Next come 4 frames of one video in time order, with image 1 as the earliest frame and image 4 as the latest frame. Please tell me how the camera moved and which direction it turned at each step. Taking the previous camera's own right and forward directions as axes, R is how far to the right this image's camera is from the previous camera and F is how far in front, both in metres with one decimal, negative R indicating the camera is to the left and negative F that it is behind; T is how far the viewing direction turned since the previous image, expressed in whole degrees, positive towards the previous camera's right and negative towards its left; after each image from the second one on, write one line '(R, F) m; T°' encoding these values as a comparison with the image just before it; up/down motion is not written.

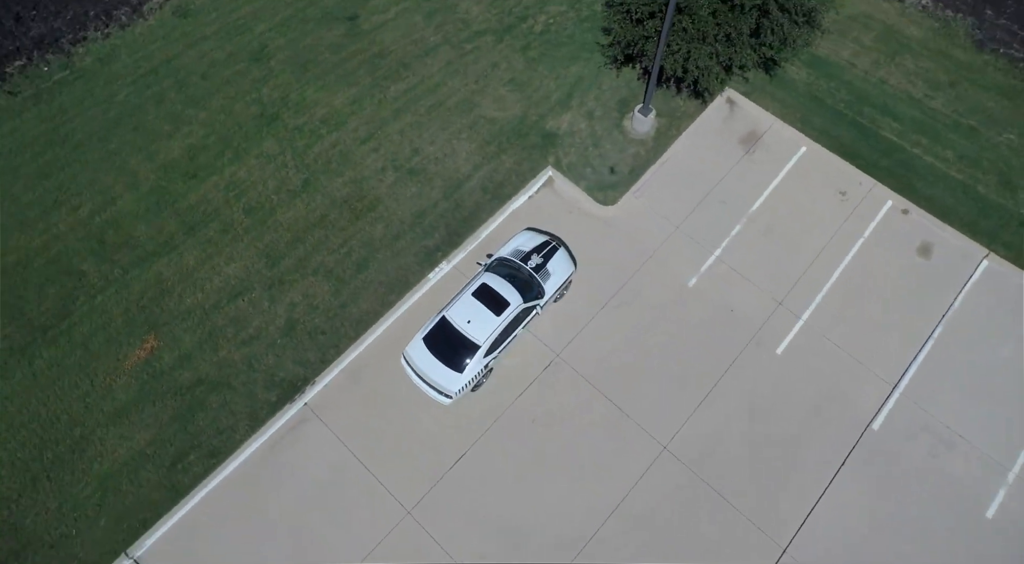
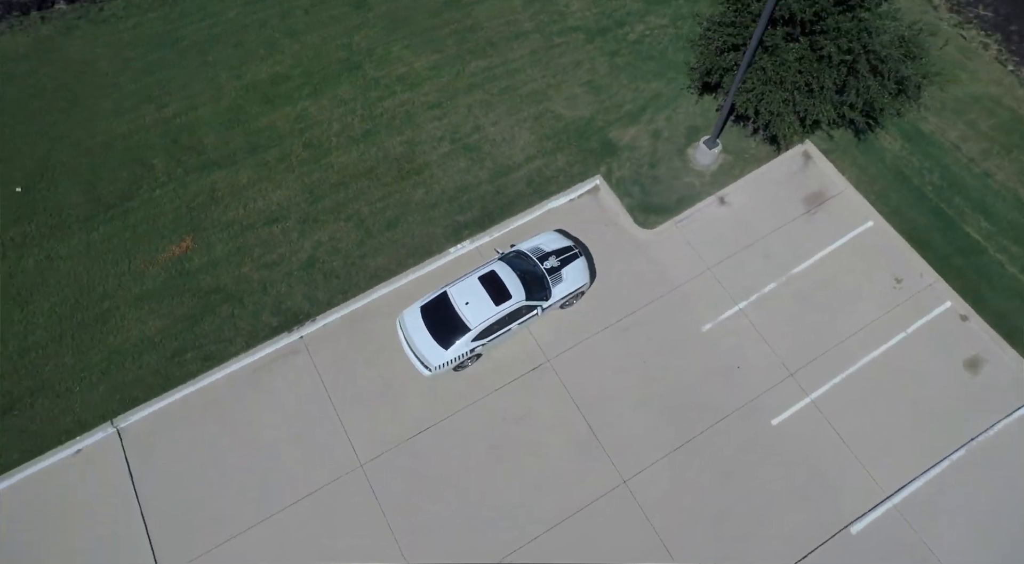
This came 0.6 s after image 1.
(+2.1, 0.0) m; -8°
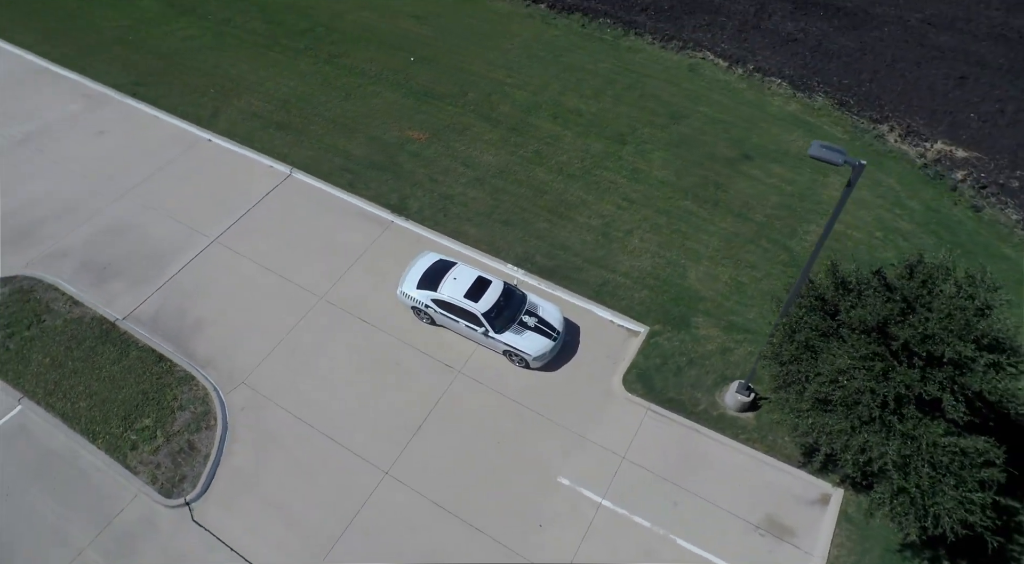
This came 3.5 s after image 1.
(+11.0, +1.2) m; -37°
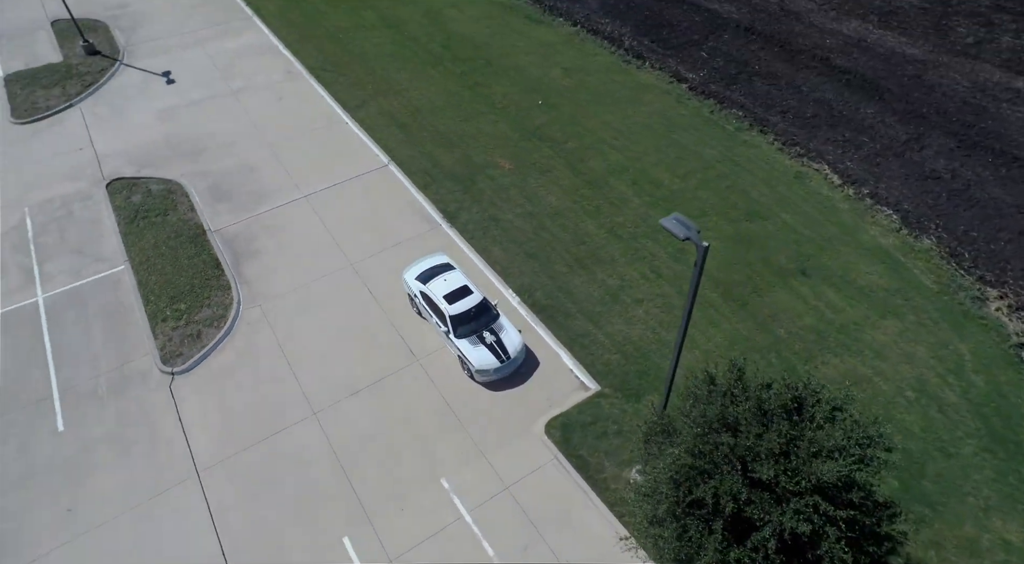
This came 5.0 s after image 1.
(+7.7, +0.5) m; -22°
